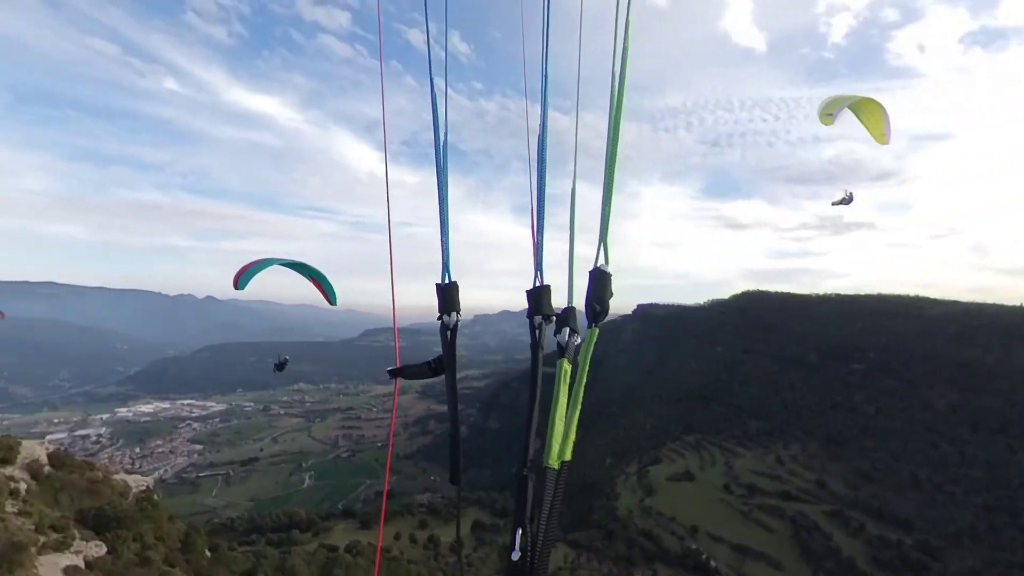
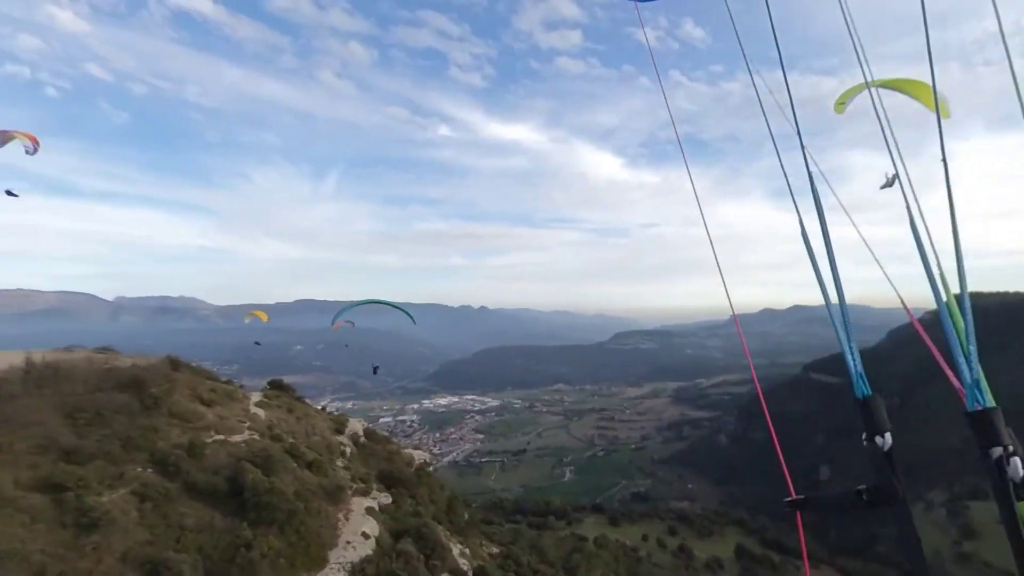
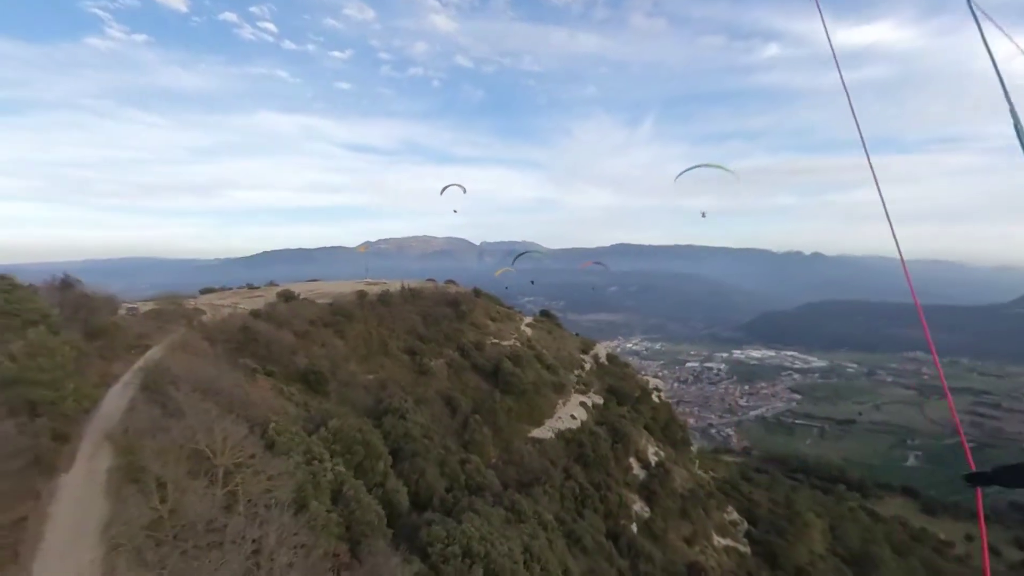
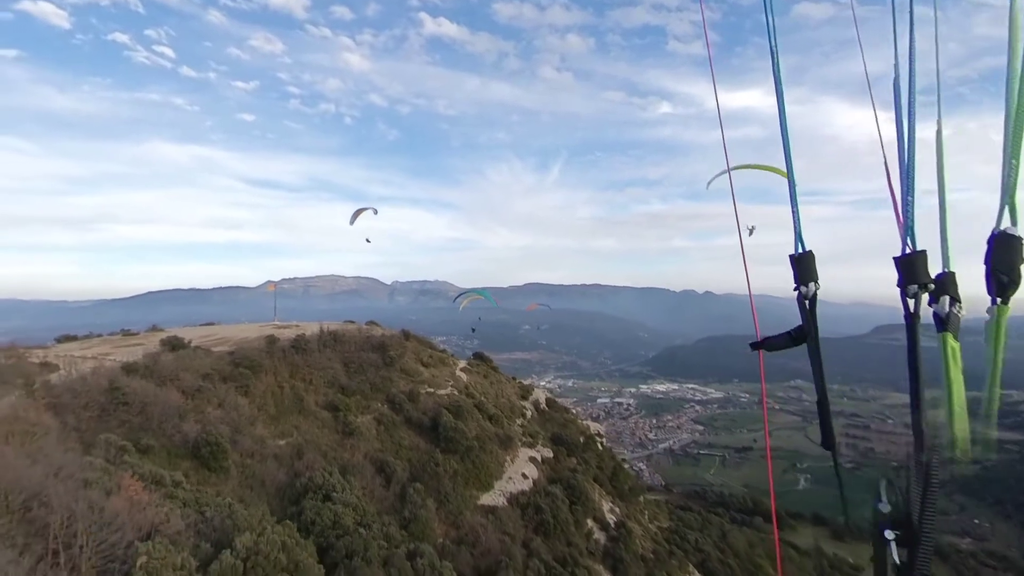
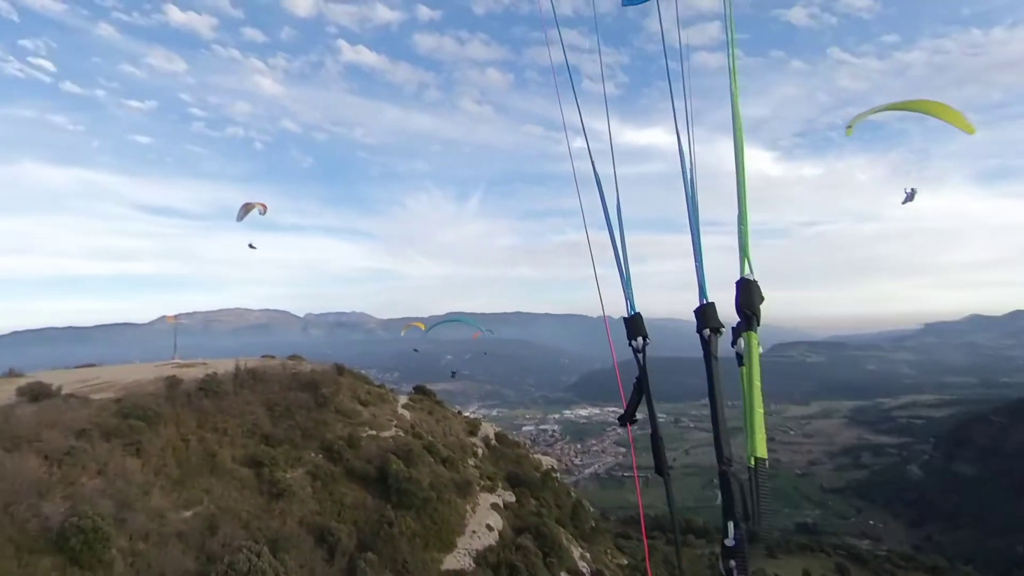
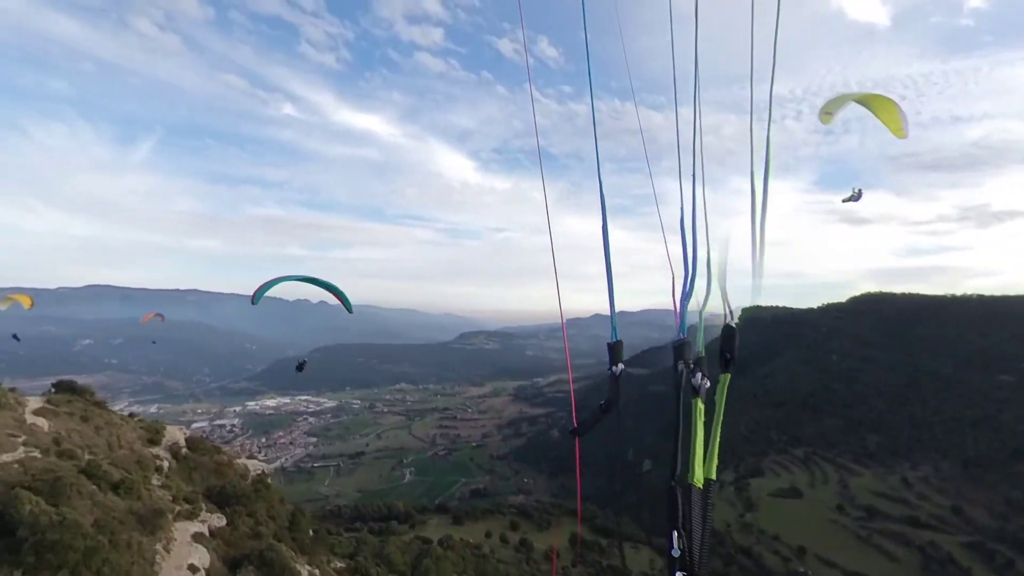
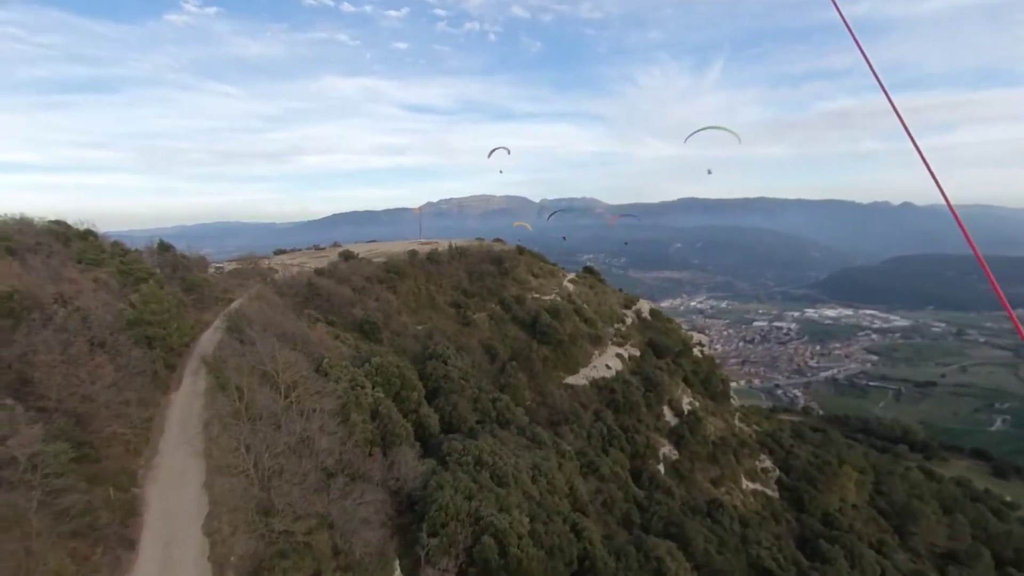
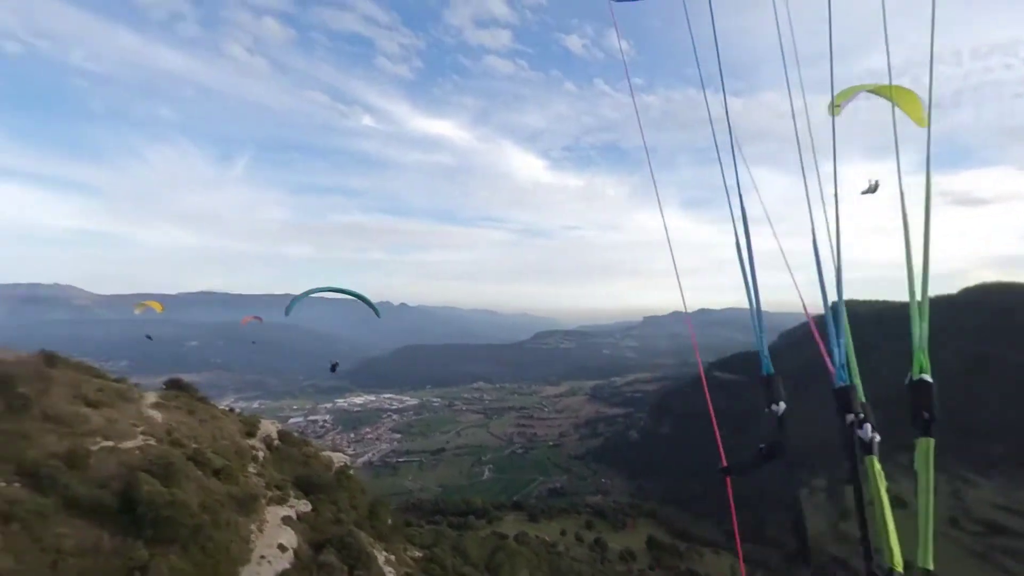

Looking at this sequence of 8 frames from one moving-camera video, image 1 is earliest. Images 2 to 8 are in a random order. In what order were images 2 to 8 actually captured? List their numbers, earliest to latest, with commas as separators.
6, 8, 2, 5, 4, 3, 7
